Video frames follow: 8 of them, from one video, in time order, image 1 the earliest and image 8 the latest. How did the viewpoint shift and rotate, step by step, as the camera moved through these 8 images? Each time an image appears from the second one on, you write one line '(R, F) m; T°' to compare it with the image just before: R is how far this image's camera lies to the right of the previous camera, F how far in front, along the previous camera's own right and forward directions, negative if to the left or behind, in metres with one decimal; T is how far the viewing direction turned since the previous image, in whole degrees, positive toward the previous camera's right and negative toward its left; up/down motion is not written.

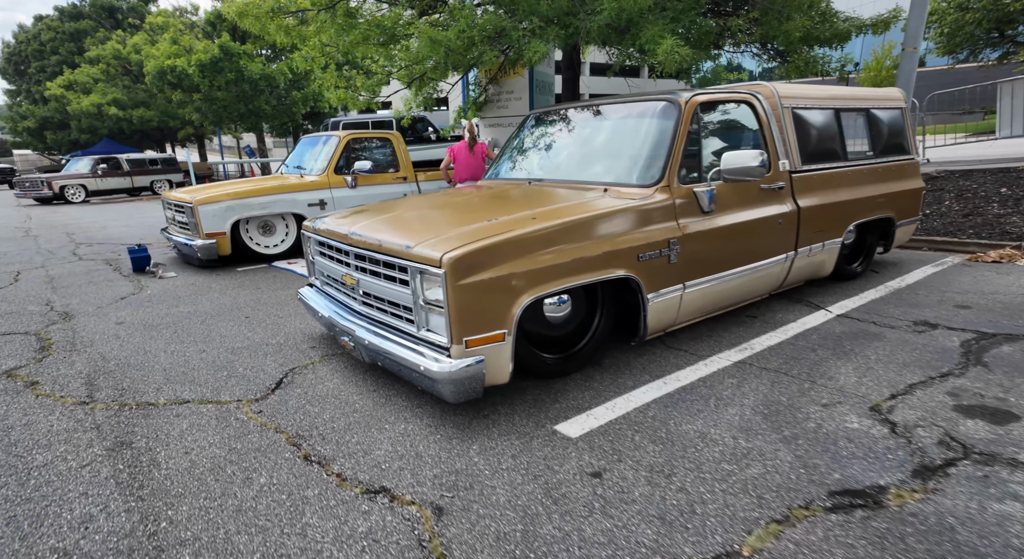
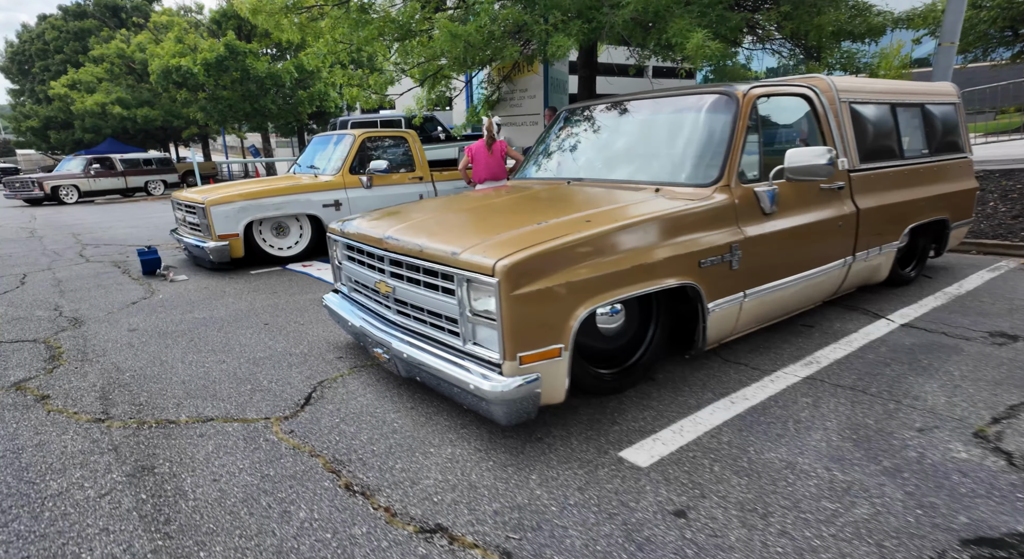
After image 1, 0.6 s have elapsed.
(-0.3, +0.2) m; 0°
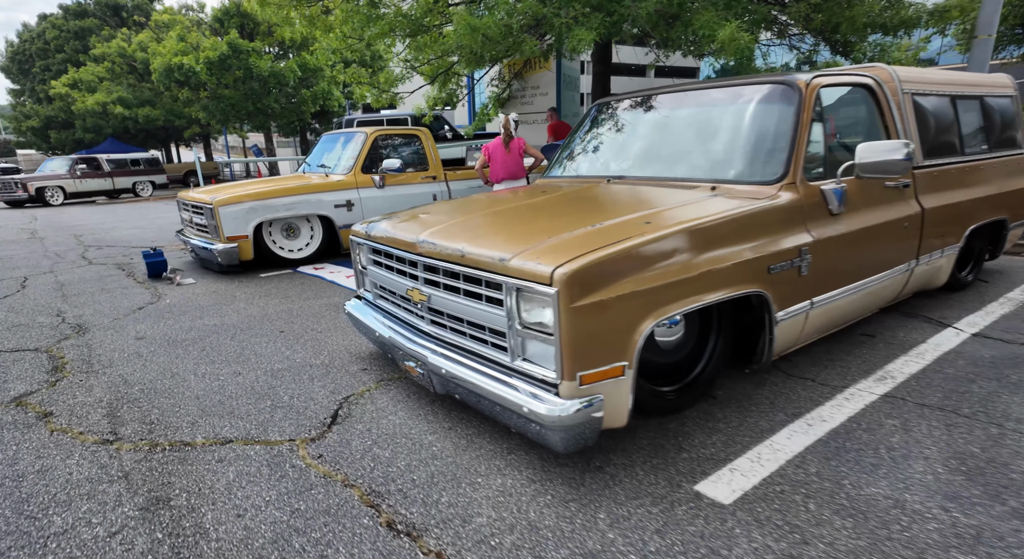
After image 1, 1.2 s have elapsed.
(-0.2, +0.3) m; 0°
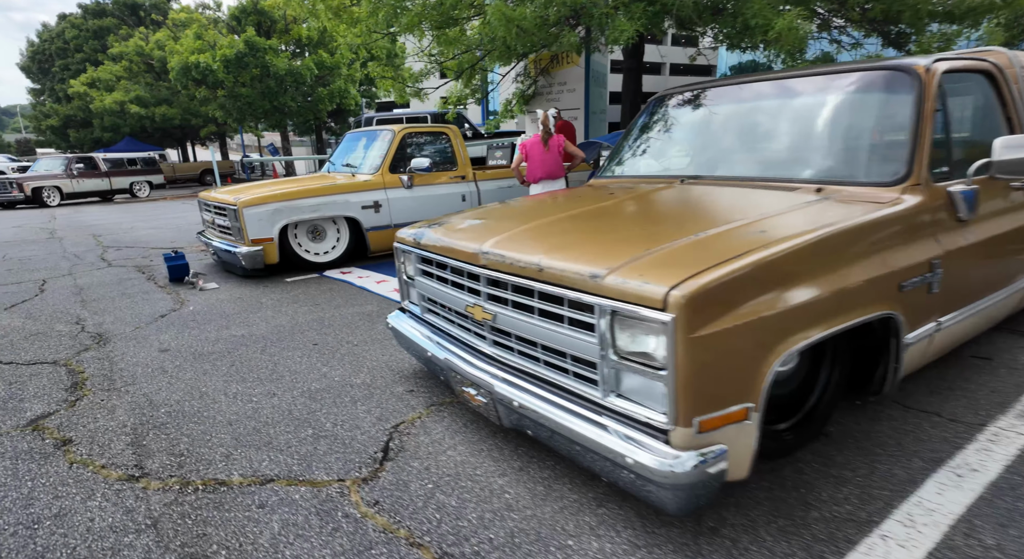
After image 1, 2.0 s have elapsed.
(-0.3, +0.4) m; -1°
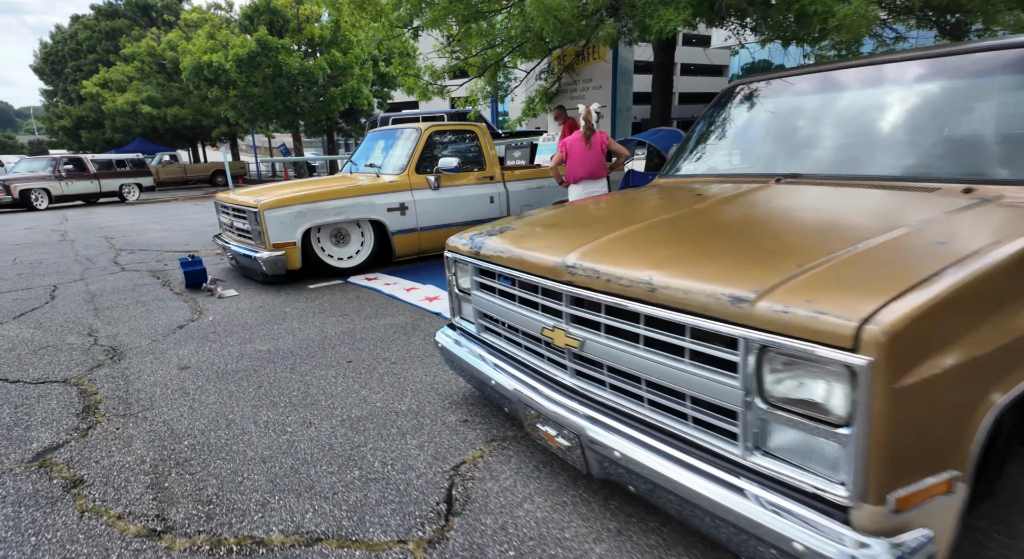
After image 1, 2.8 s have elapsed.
(-0.3, +0.4) m; -1°
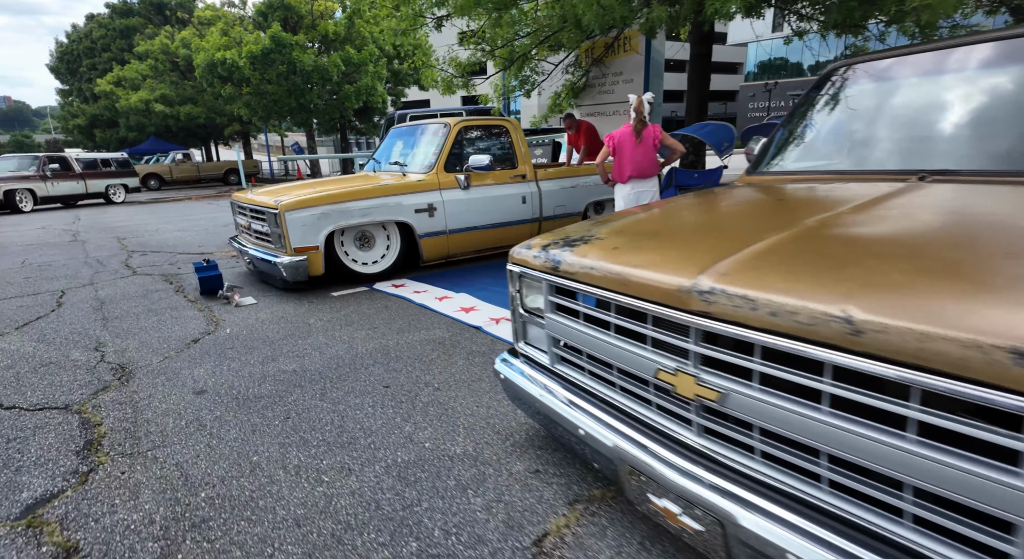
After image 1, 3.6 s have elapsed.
(-0.3, +0.5) m; -1°
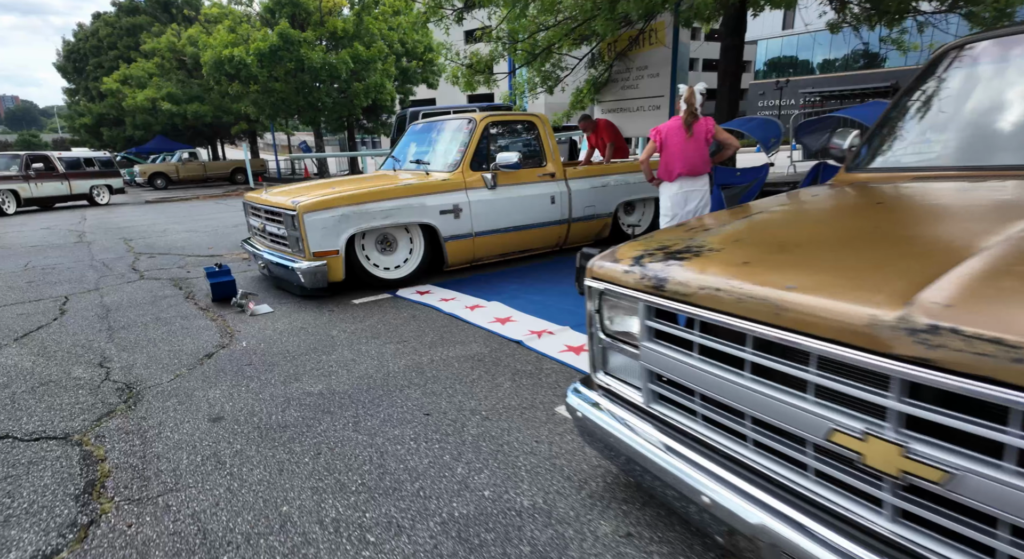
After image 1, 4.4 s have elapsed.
(-0.3, +0.4) m; 0°
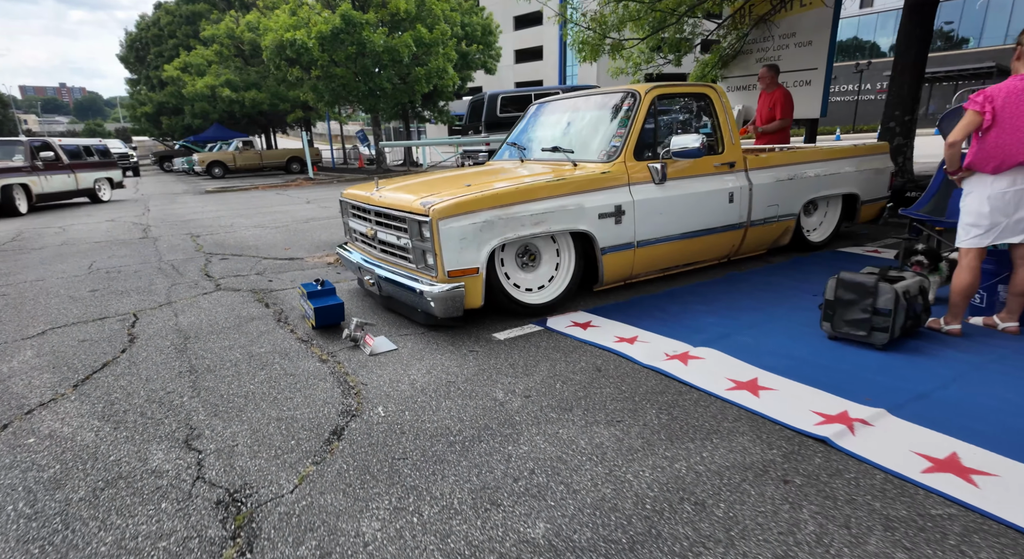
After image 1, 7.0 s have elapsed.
(-1.2, +1.5) m; -4°
